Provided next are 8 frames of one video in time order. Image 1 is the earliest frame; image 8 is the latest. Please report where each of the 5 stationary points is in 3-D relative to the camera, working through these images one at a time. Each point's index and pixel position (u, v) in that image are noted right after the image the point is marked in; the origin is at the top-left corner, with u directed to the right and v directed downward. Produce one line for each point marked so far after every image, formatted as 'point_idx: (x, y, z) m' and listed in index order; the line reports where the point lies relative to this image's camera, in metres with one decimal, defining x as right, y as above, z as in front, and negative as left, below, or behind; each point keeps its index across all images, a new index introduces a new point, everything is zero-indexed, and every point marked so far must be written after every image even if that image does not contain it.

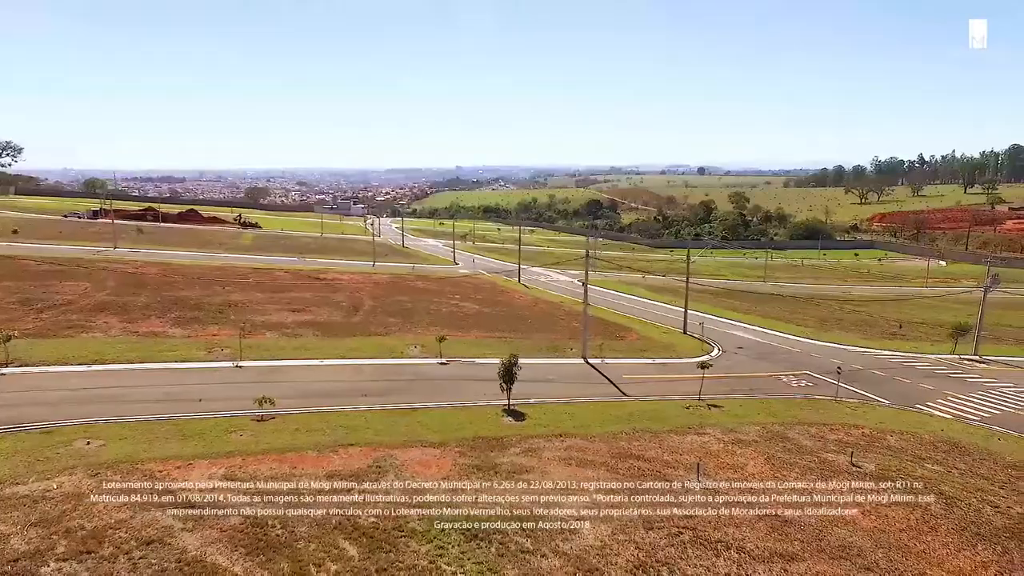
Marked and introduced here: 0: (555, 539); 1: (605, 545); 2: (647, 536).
0: (+1.4, -8.5, +17.0) m
1: (+3.2, -8.7, +17.1) m
2: (+4.7, -8.9, +17.8) m
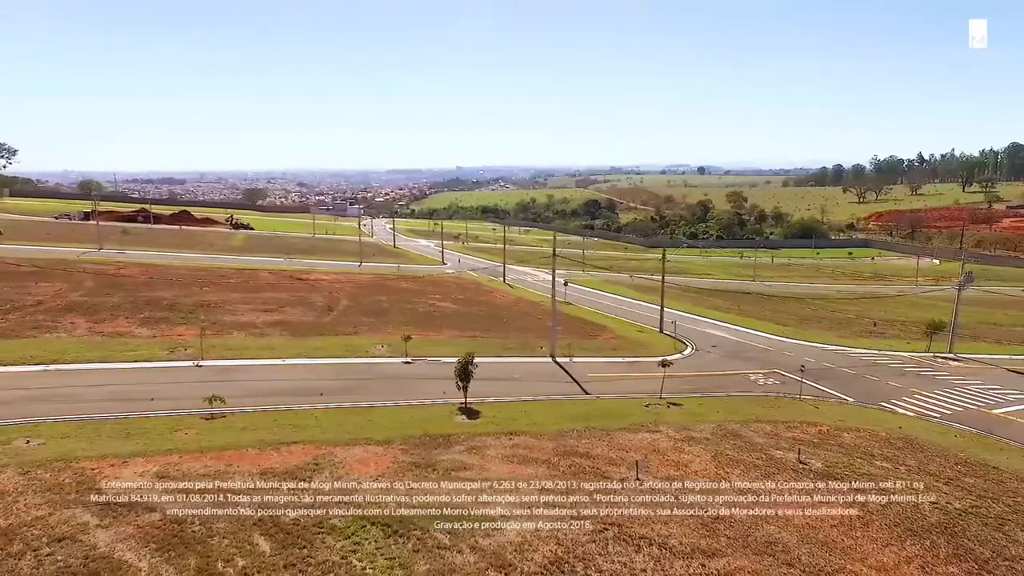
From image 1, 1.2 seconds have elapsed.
0: (-1.3, -8.5, +17.1) m
1: (+0.4, -8.7, +17.2) m
2: (+2.0, -8.8, +17.9) m
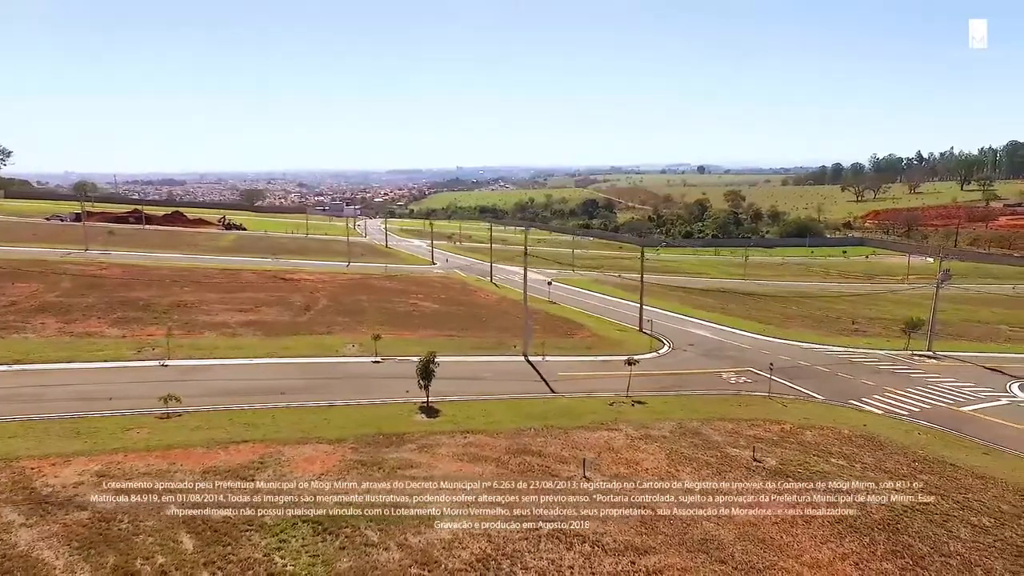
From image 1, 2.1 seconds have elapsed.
0: (-3.7, -8.4, +17.2) m
1: (-1.9, -8.6, +17.2) m
2: (-0.4, -8.7, +18.0) m
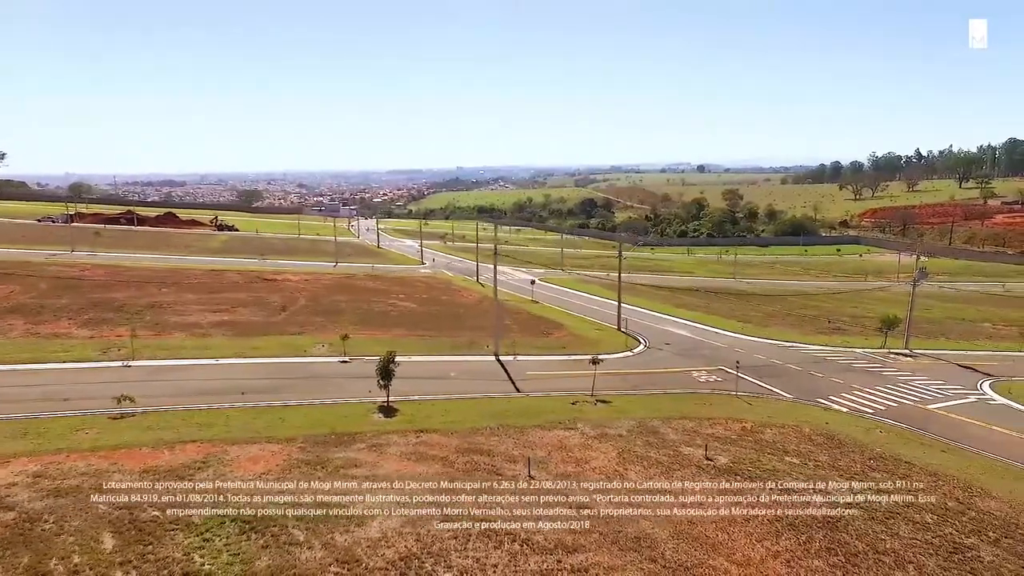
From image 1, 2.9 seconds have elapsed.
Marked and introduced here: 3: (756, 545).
0: (-6.1, -8.4, +17.2) m
1: (-4.4, -8.6, +17.3) m
2: (-2.9, -8.7, +18.0) m
3: (+9.2, -9.8, +19.0) m
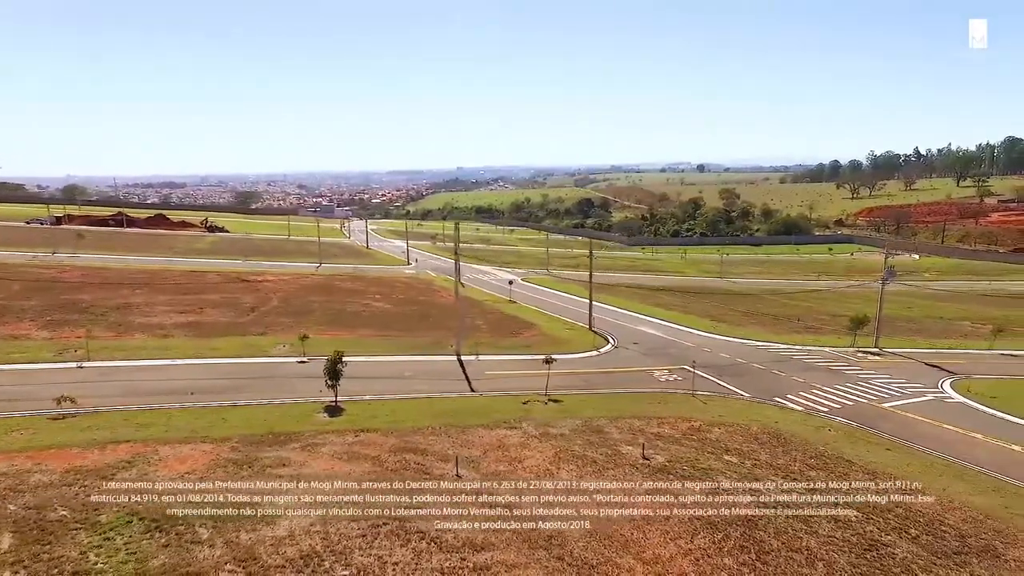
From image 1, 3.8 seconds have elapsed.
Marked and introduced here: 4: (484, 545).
0: (-9.4, -8.4, +17.3) m
1: (-7.7, -8.6, +17.4) m
2: (-6.2, -8.7, +18.1) m
3: (+5.9, -9.7, +19.1) m
4: (-1.0, -9.2, +18.0) m
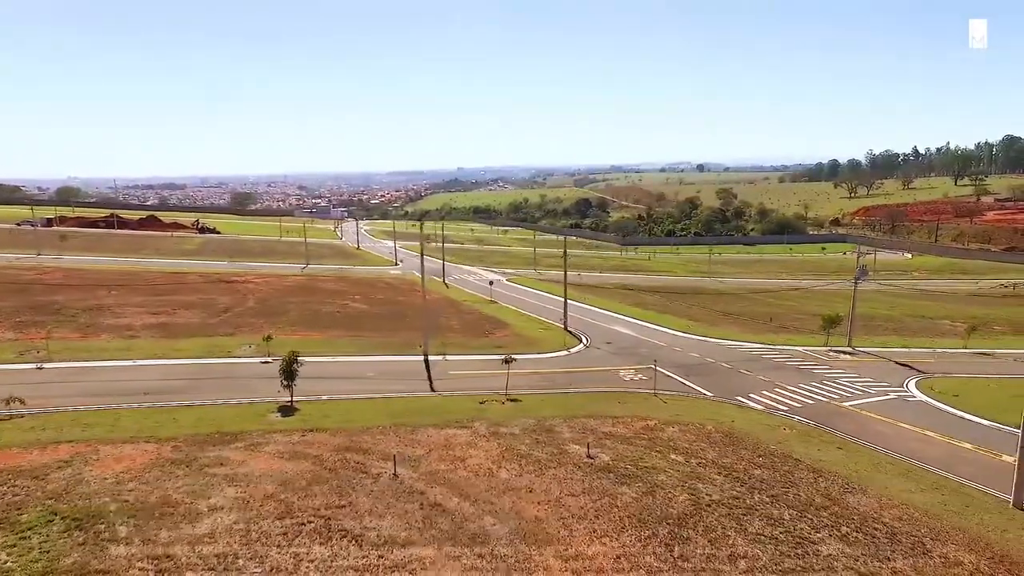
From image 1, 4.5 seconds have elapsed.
0: (-12.3, -8.4, +17.5) m
1: (-10.5, -8.6, +17.5) m
2: (-9.0, -8.7, +18.2) m
3: (+3.1, -9.7, +19.2) m
4: (-3.8, -9.2, +18.1) m
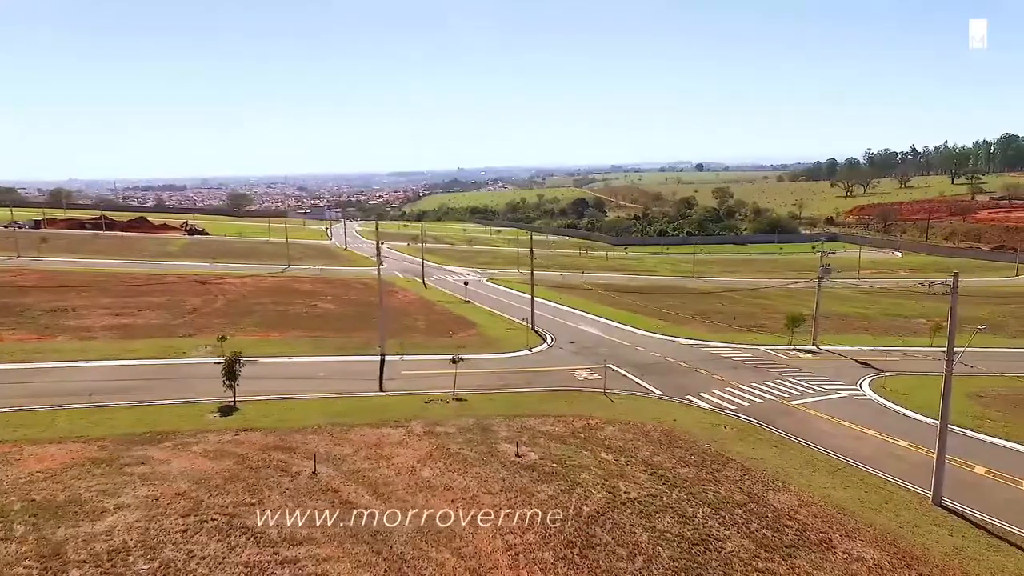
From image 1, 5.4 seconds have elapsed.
0: (-16.0, -8.4, +17.7) m
1: (-14.3, -8.6, +17.8) m
2: (-12.7, -8.7, +18.5) m
3: (-0.6, -9.7, +19.4) m
4: (-7.6, -9.2, +18.3) m
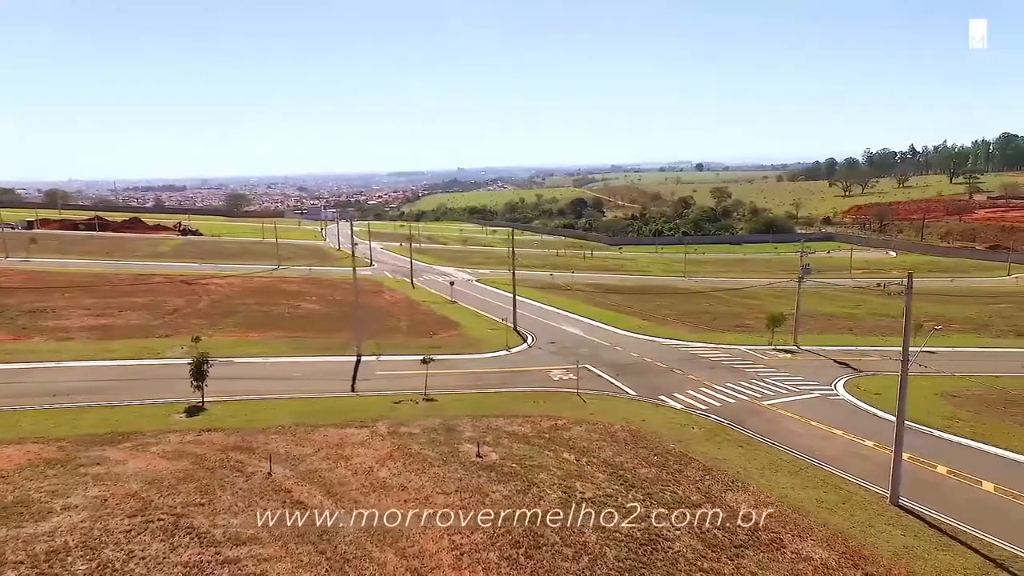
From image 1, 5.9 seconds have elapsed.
0: (-18.1, -8.5, +17.7) m
1: (-16.3, -8.7, +17.8) m
2: (-14.8, -8.7, +18.5) m
3: (-2.7, -9.7, +19.4) m
4: (-9.6, -9.3, +18.4) m
